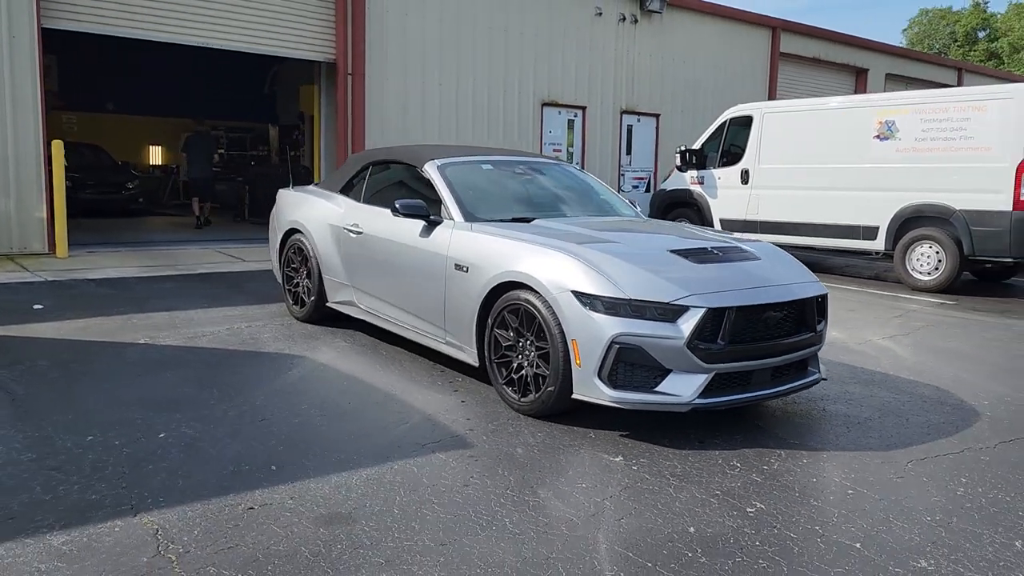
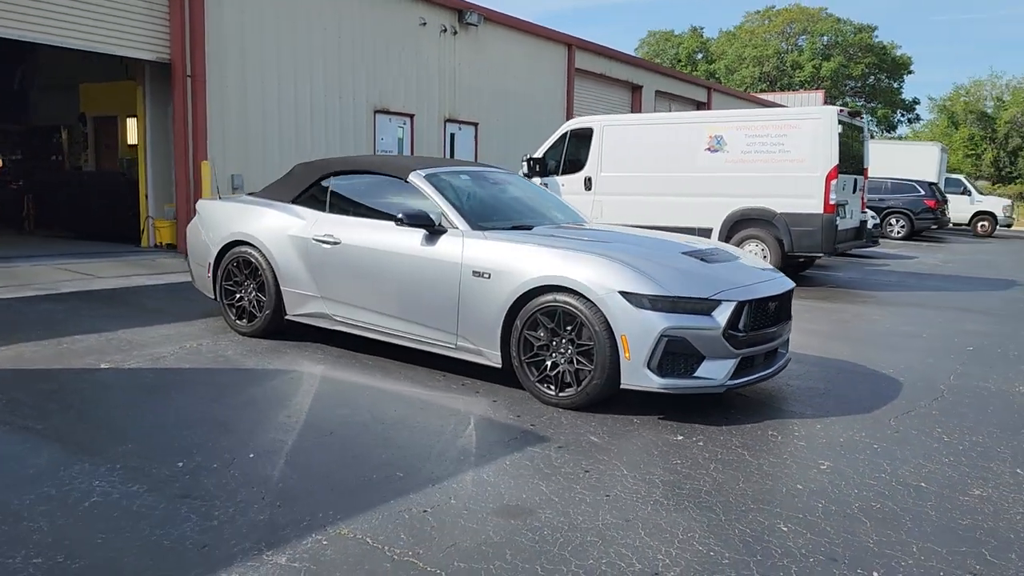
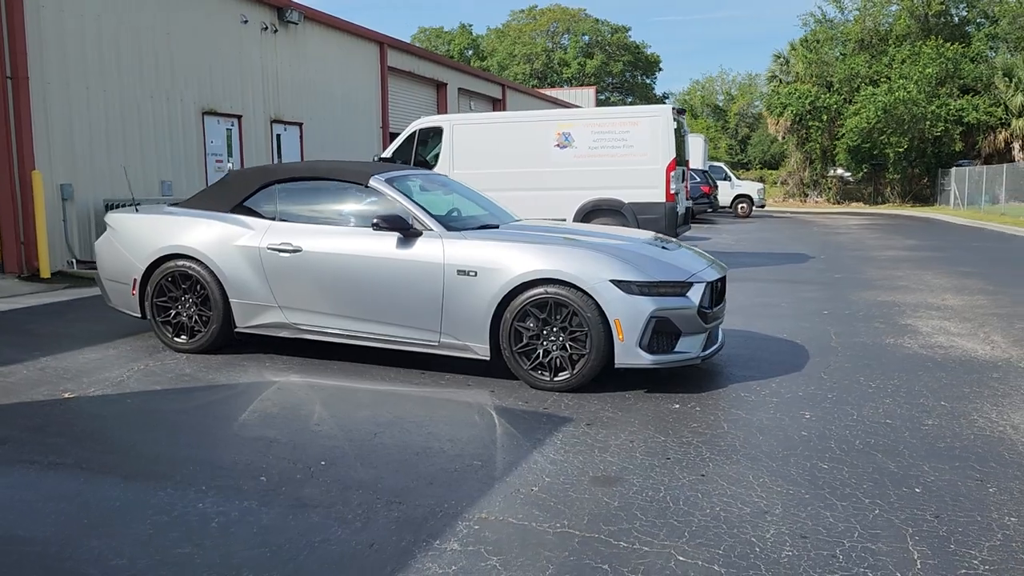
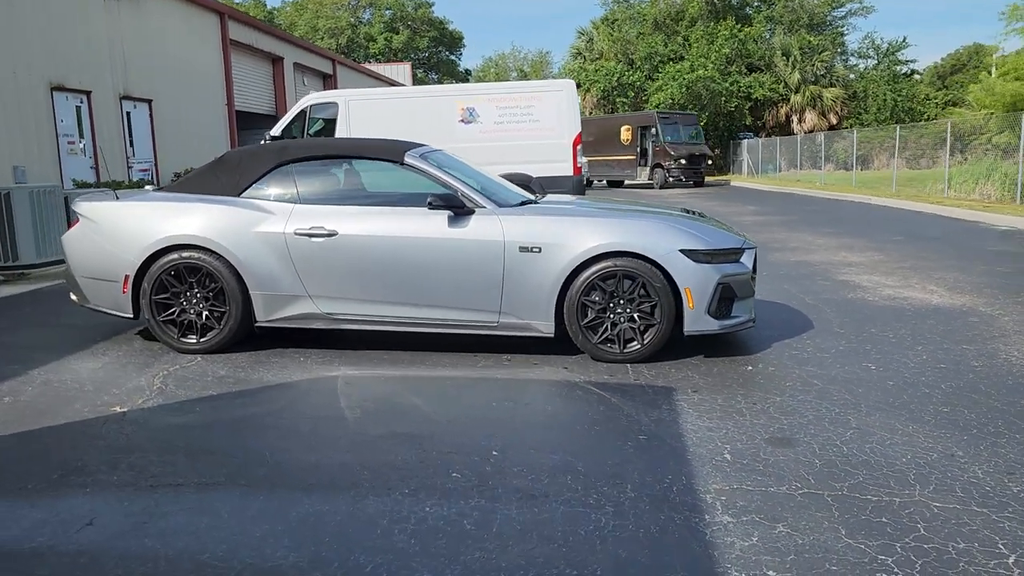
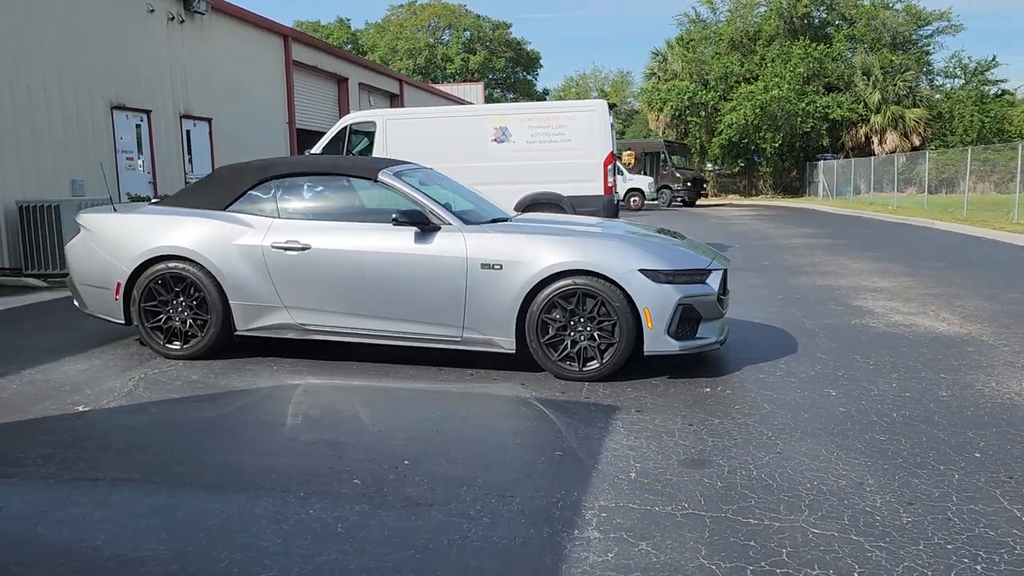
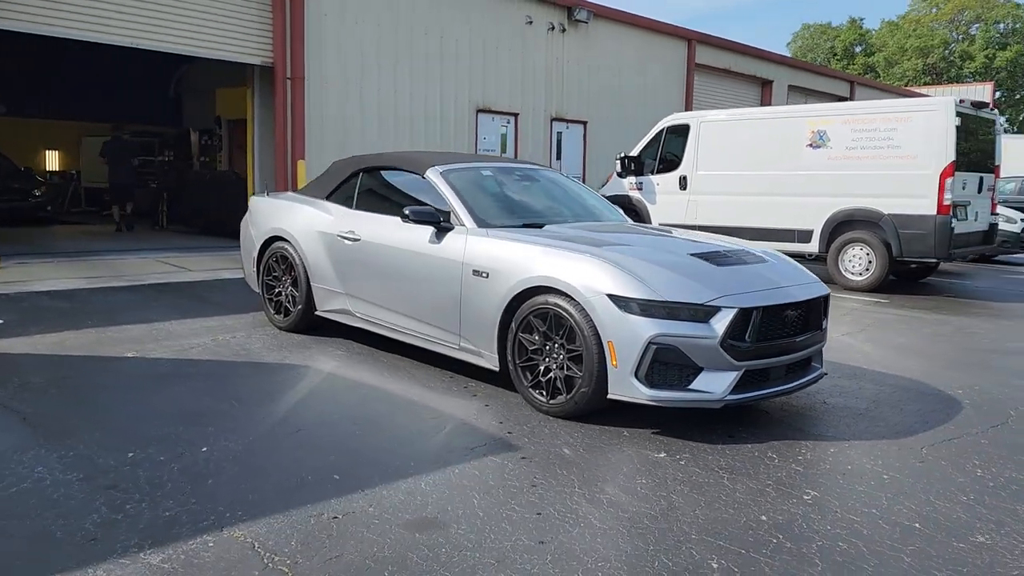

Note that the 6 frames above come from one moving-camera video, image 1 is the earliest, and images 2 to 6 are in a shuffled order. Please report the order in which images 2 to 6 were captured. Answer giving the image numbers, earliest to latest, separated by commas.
6, 2, 3, 5, 4
